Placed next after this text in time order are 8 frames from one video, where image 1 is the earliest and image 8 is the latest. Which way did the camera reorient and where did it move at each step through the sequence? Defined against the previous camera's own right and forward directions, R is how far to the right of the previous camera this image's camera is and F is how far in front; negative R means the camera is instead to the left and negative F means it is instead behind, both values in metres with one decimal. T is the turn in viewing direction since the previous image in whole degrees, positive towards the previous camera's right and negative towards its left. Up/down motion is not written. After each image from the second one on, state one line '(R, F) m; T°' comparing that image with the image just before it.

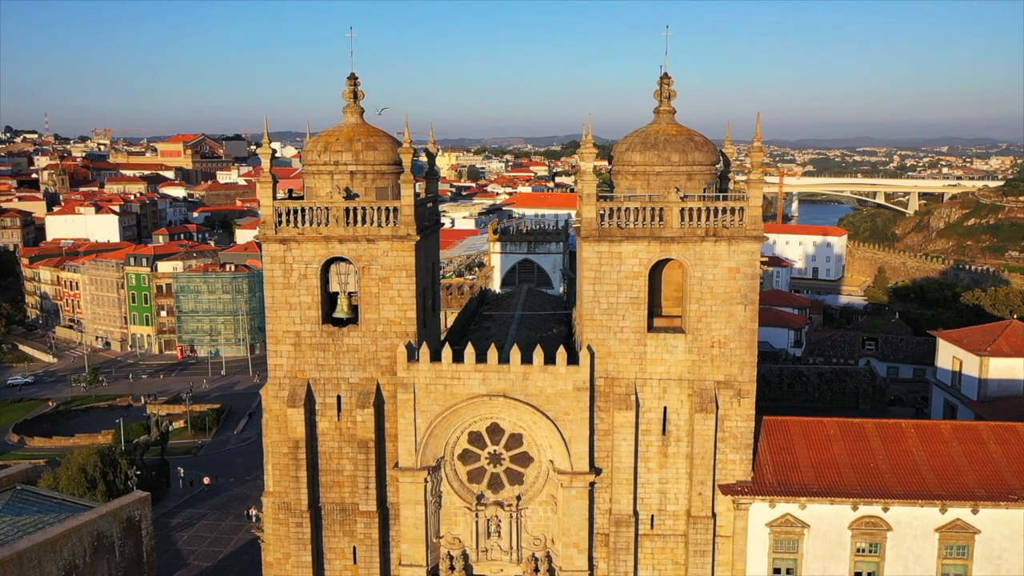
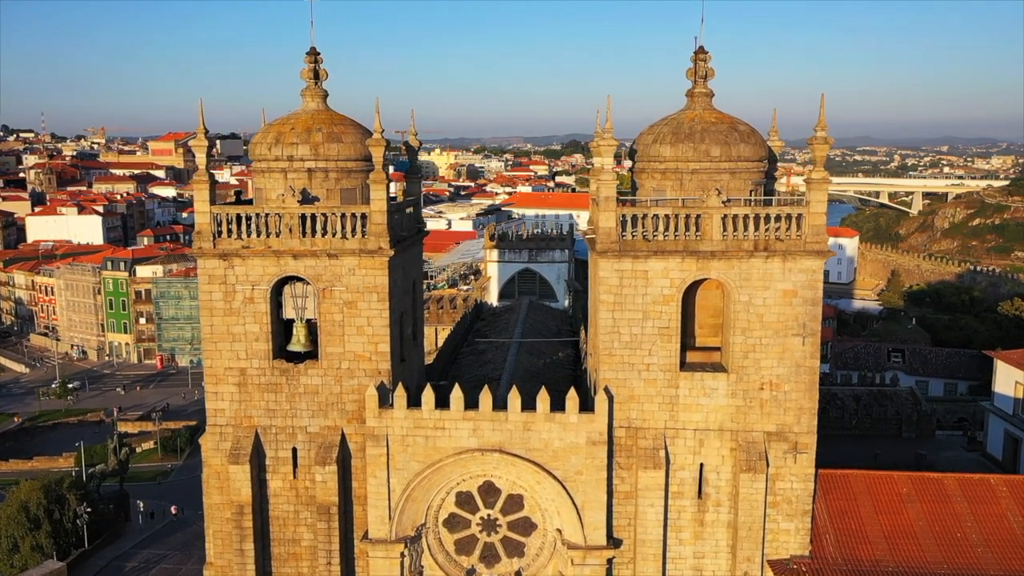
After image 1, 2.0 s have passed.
(0.0, +4.3) m; 0°
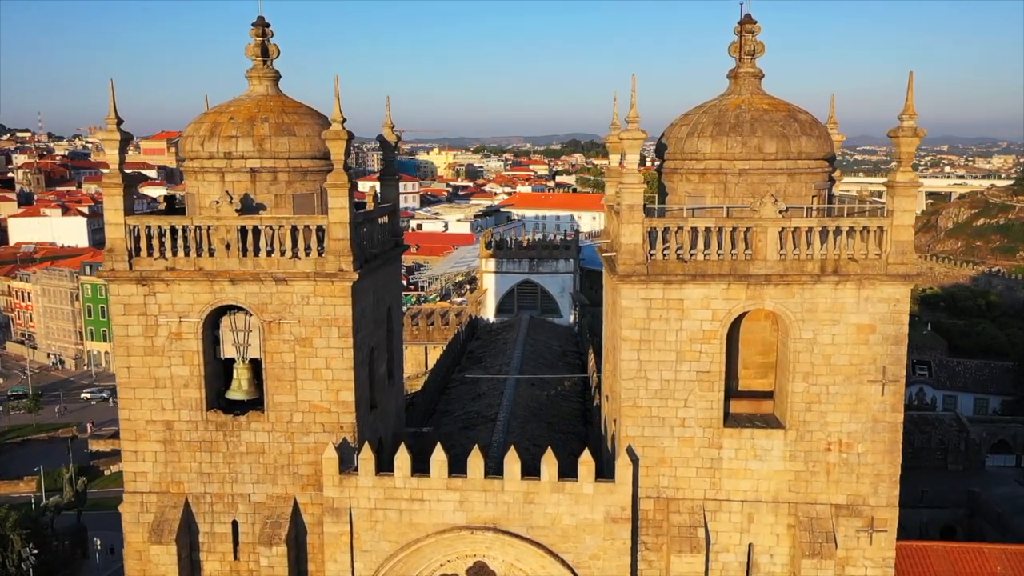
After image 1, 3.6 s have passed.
(0.0, +3.6) m; 0°
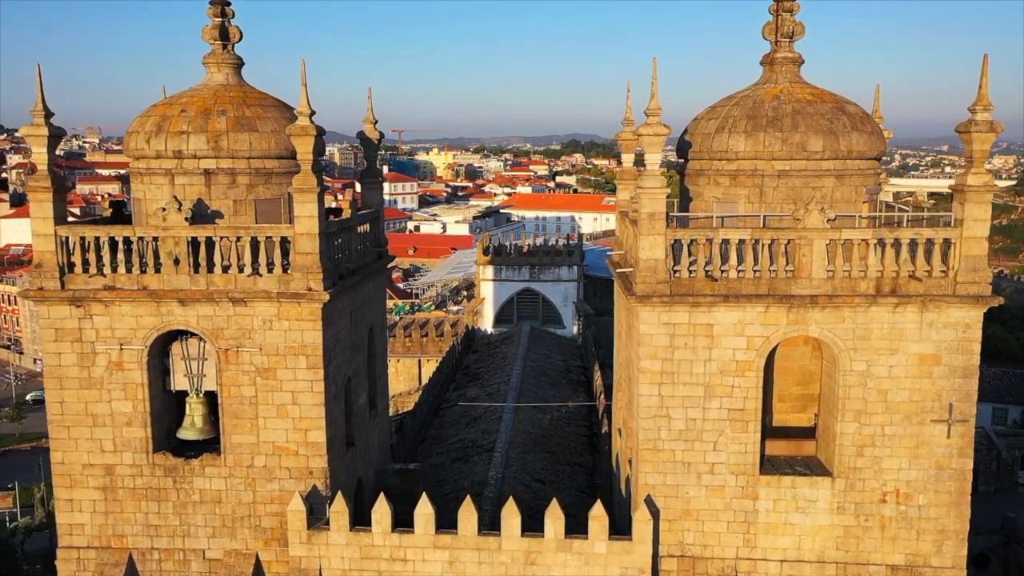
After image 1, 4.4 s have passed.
(0.0, +2.0) m; 0°
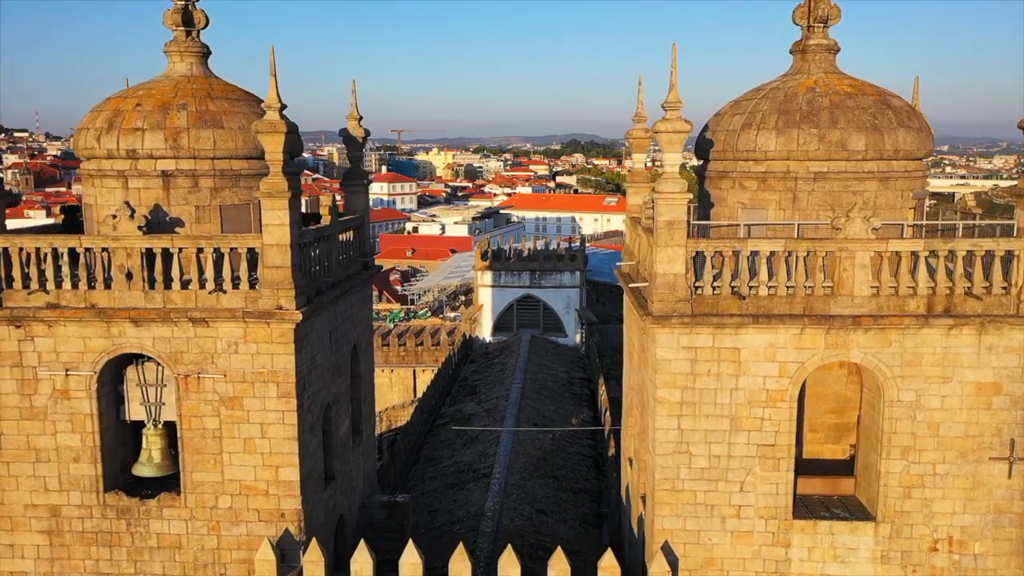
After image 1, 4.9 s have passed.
(0.0, +1.4) m; 0°
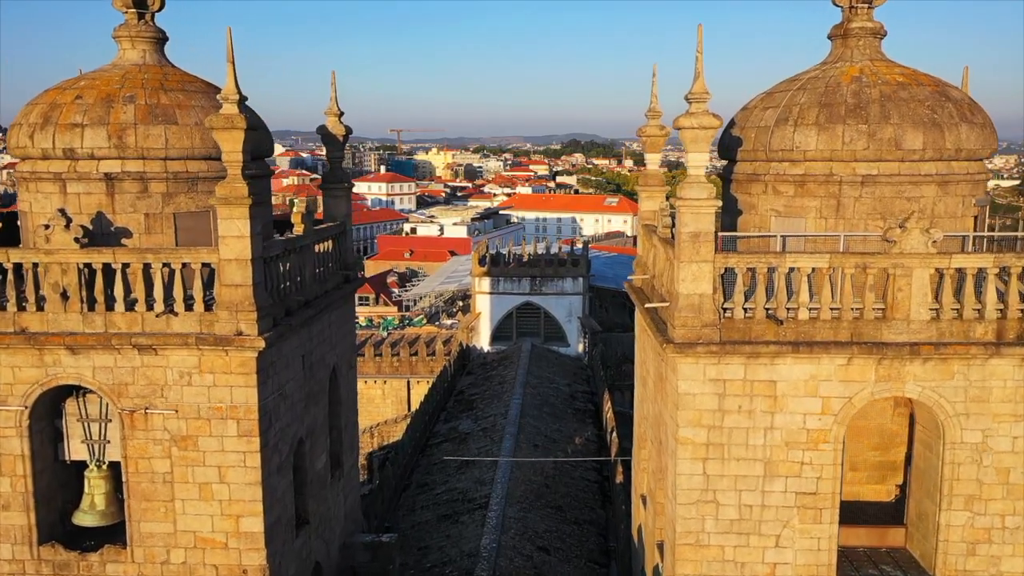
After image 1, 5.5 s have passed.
(0.0, +1.4) m; 0°
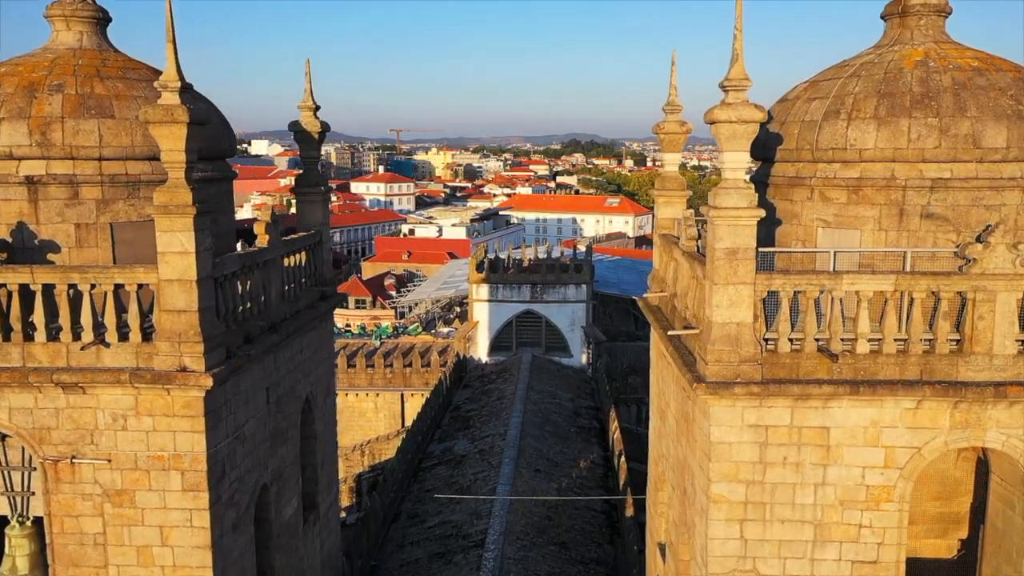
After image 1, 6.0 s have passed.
(0.0, +1.4) m; 0°
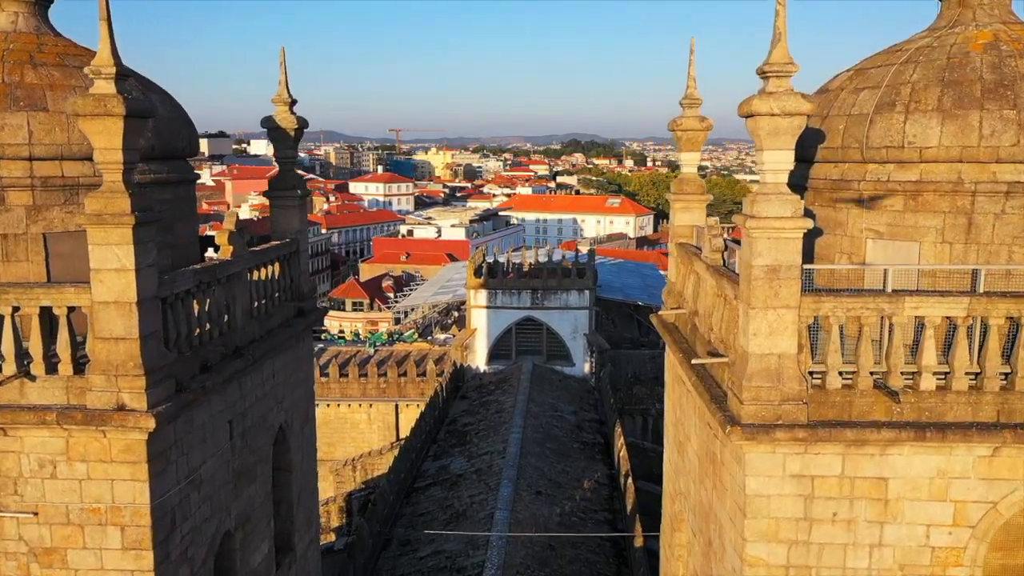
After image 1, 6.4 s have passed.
(0.0, +1.1) m; 0°
